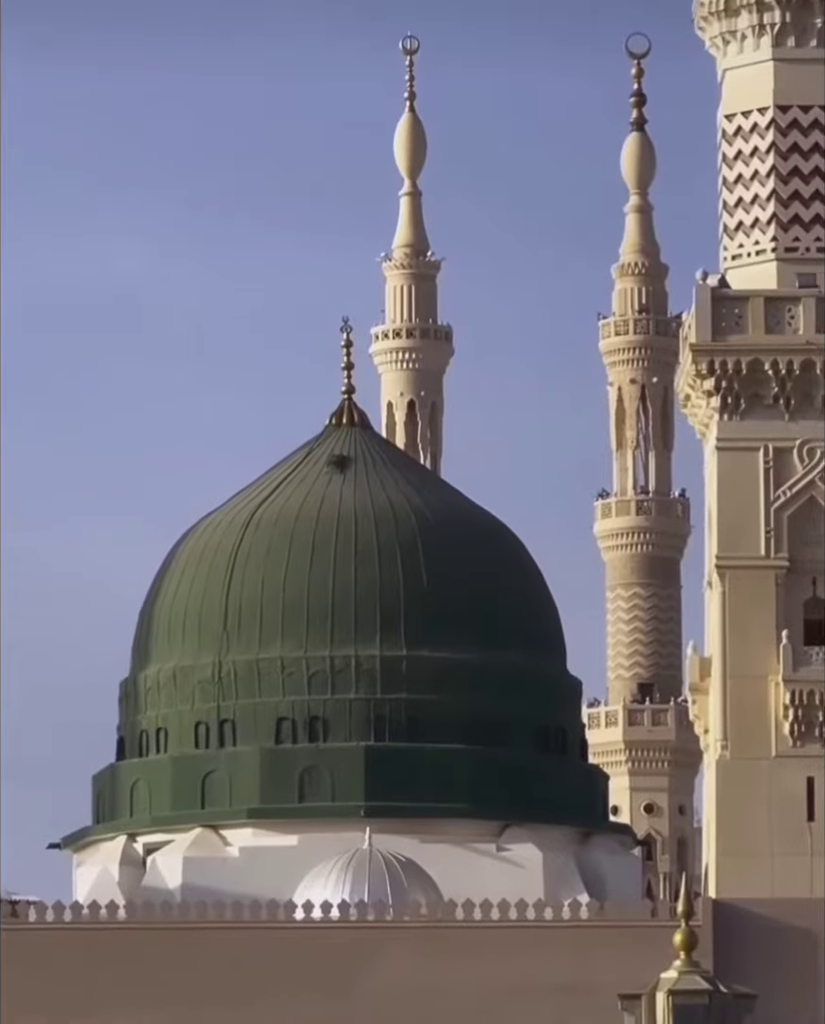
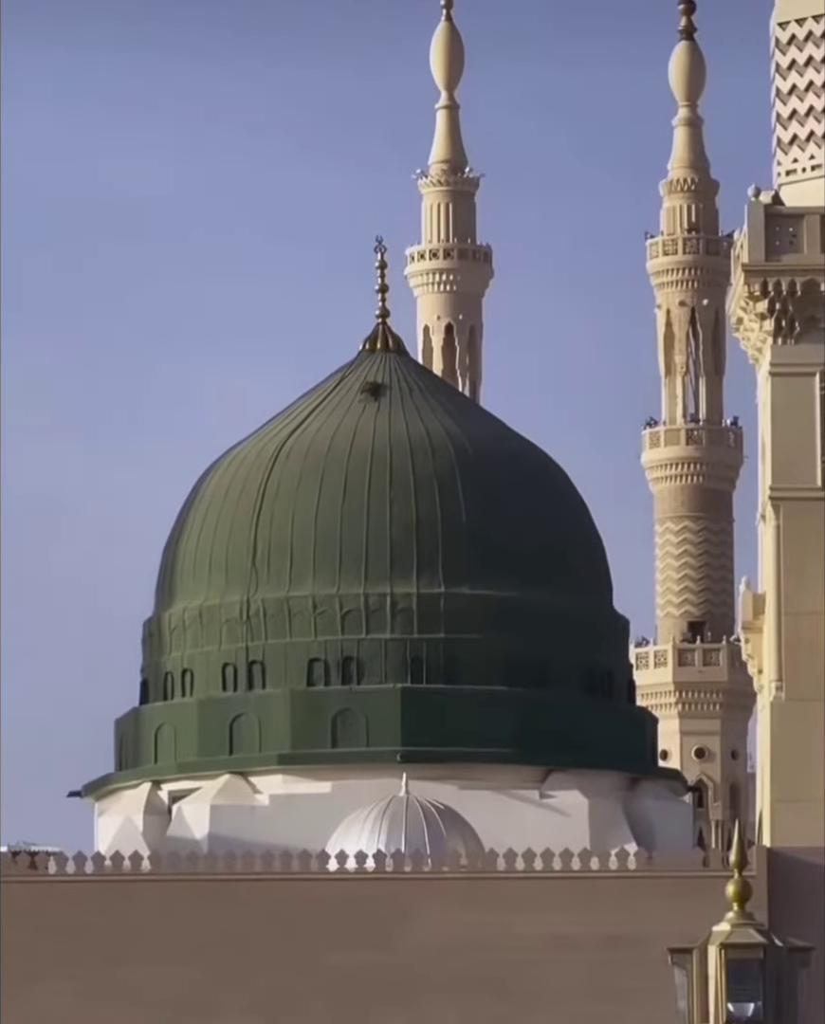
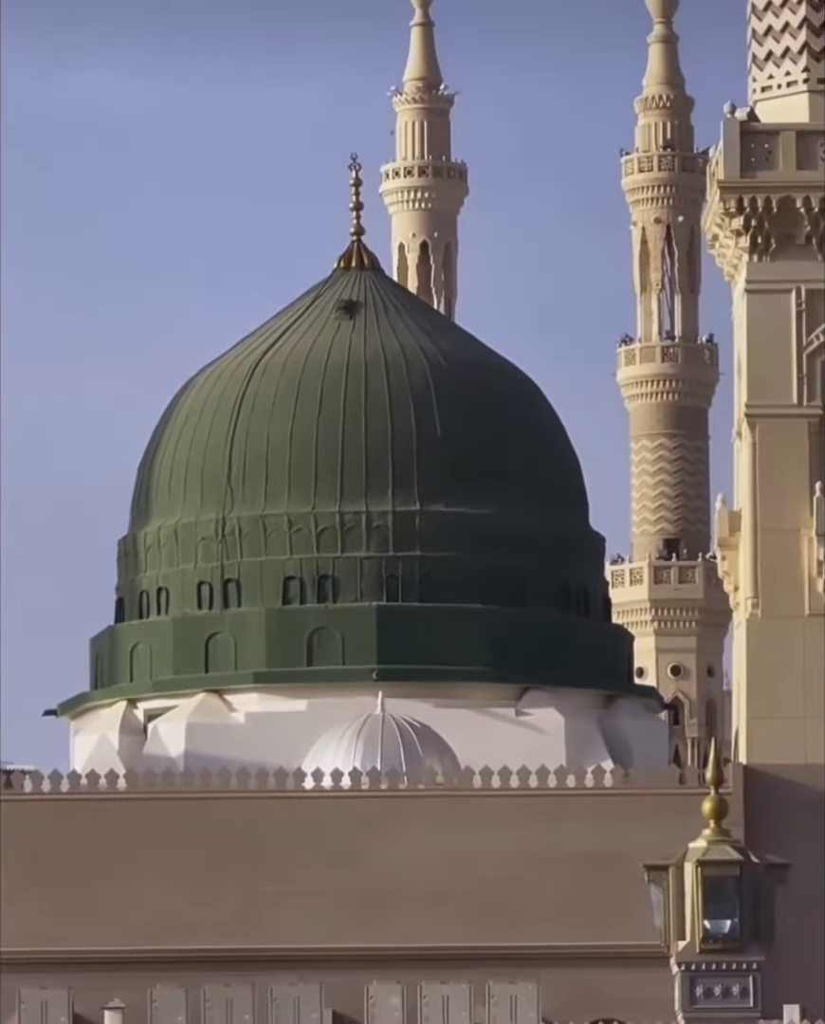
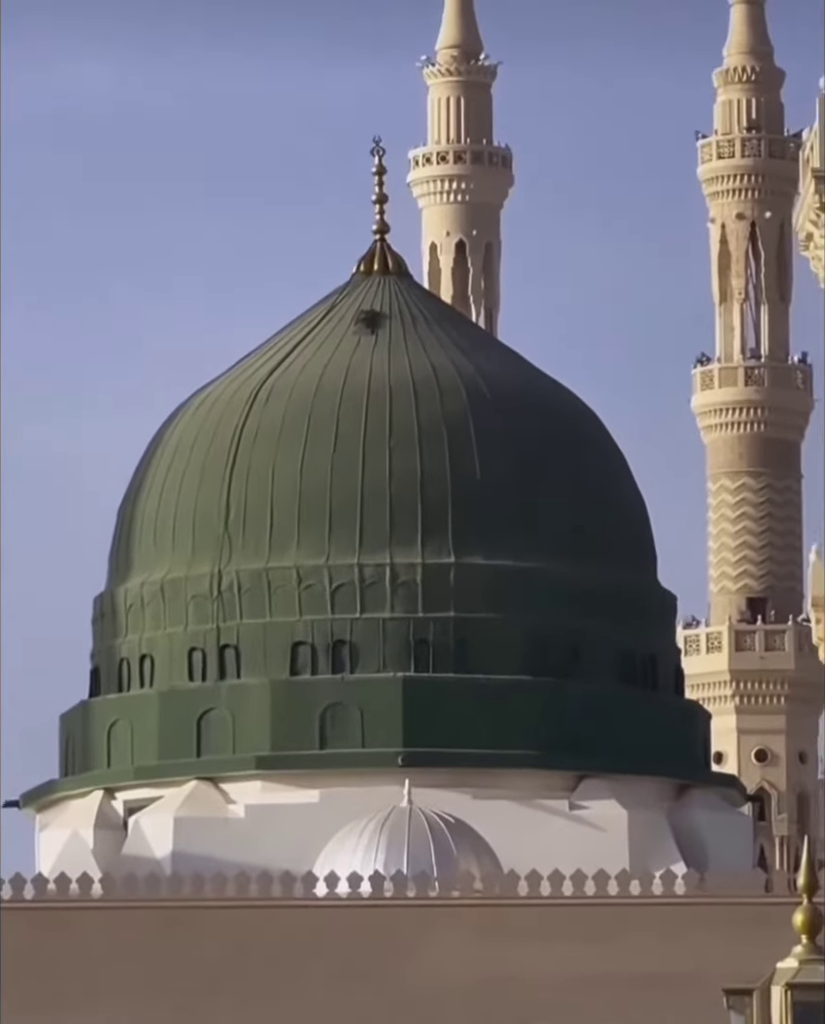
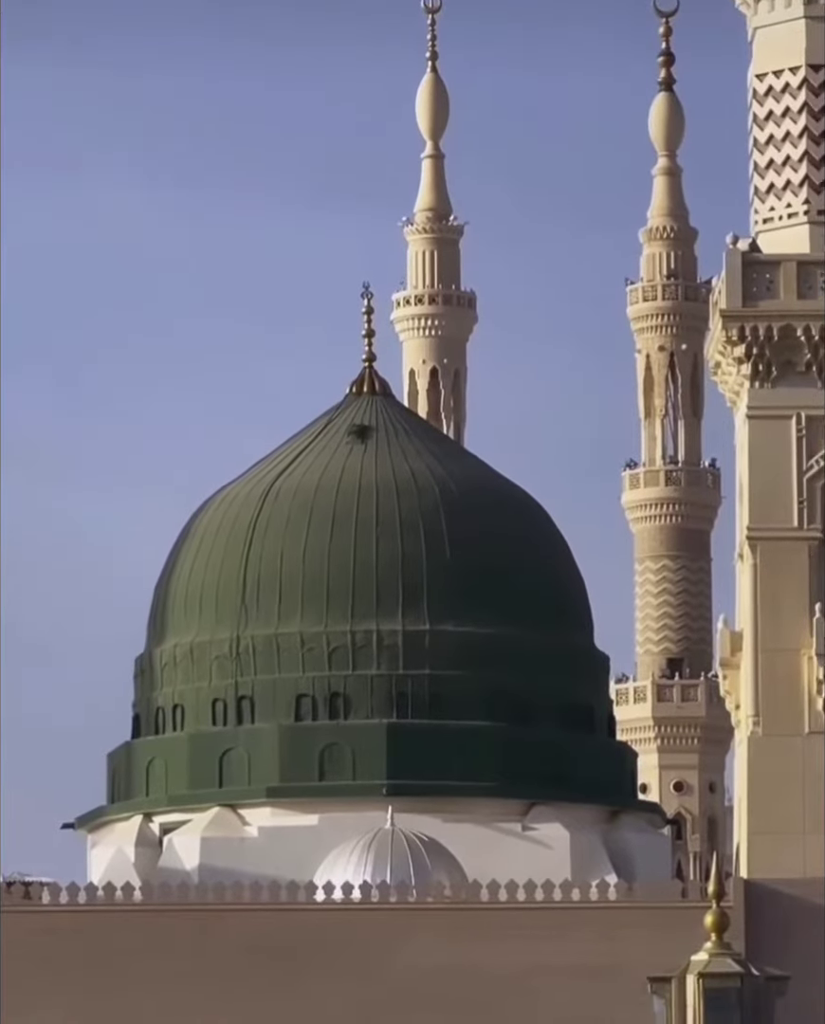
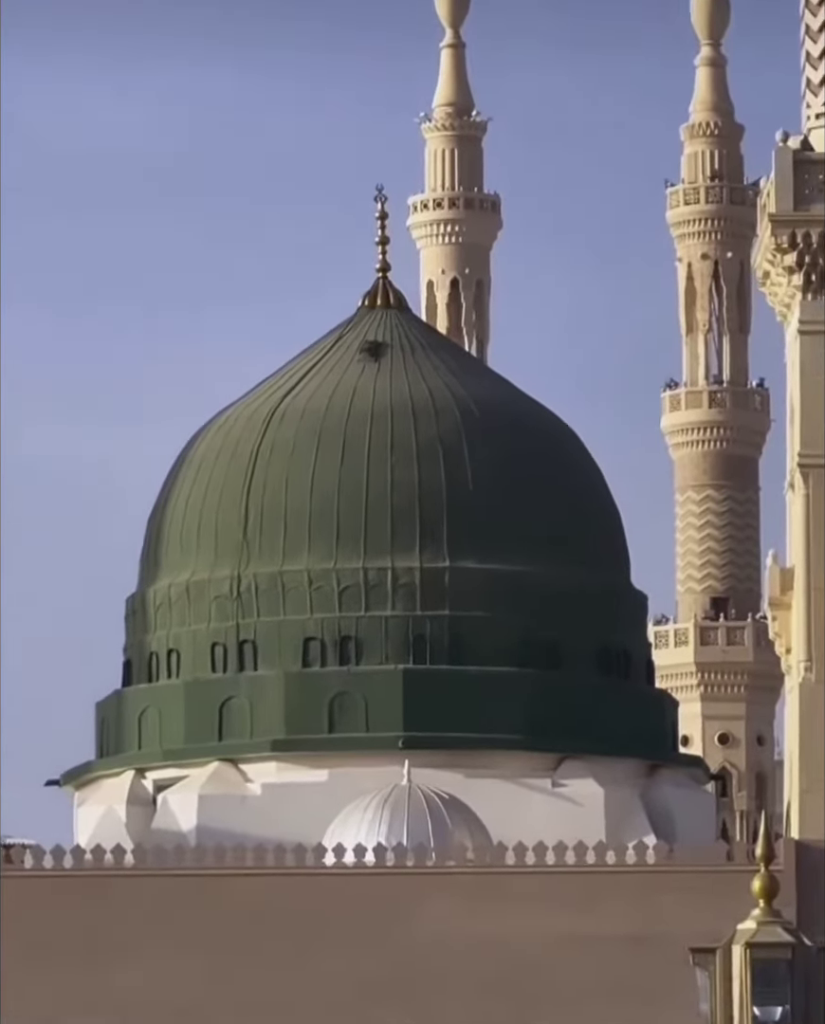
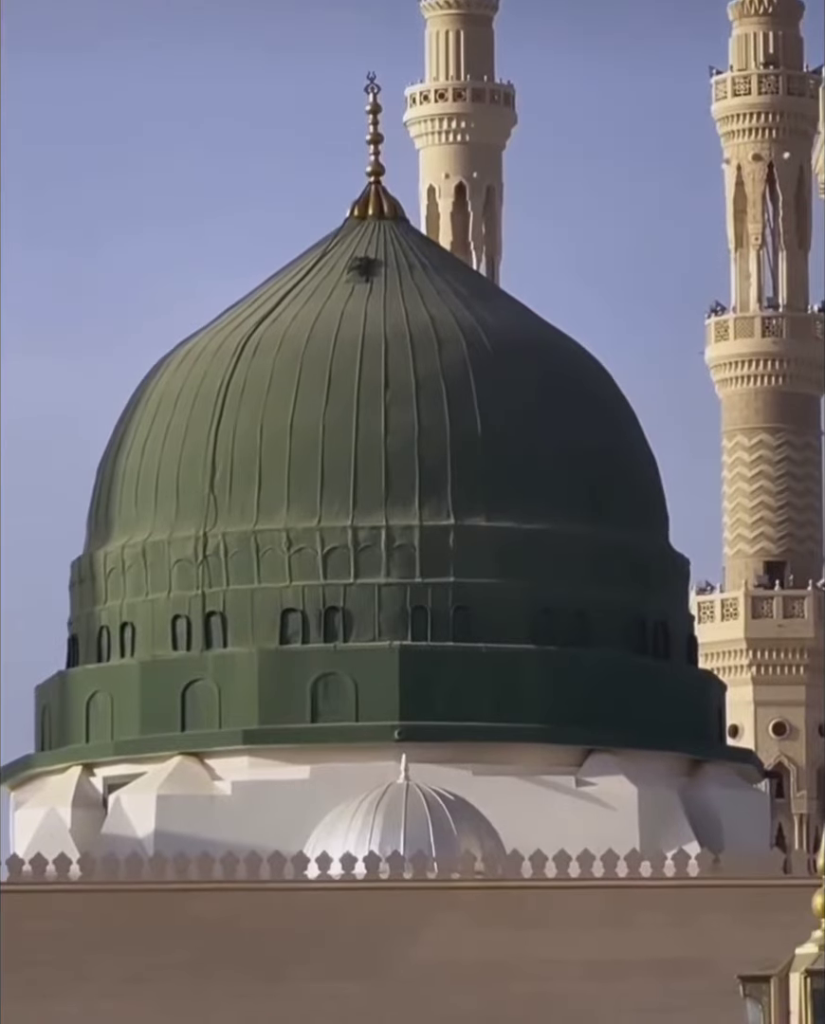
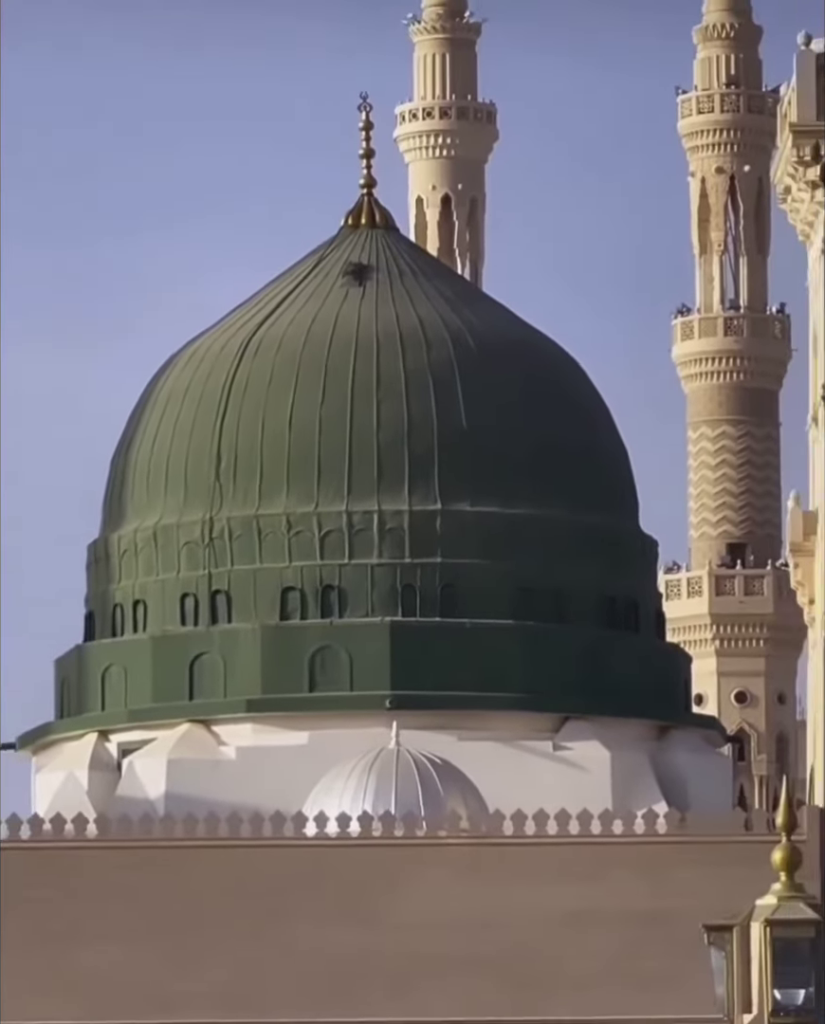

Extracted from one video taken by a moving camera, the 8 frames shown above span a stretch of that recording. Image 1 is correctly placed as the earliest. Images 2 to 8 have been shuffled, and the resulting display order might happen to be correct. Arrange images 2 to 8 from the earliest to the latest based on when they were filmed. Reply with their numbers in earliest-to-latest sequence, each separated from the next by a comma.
5, 2, 6, 4, 7, 8, 3
